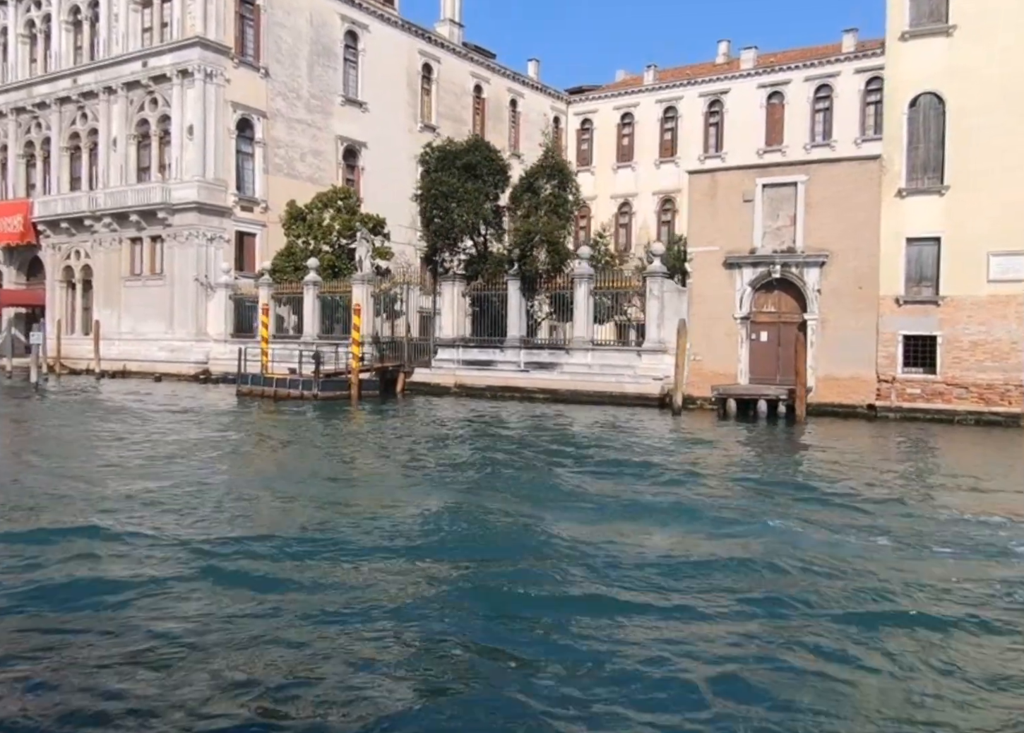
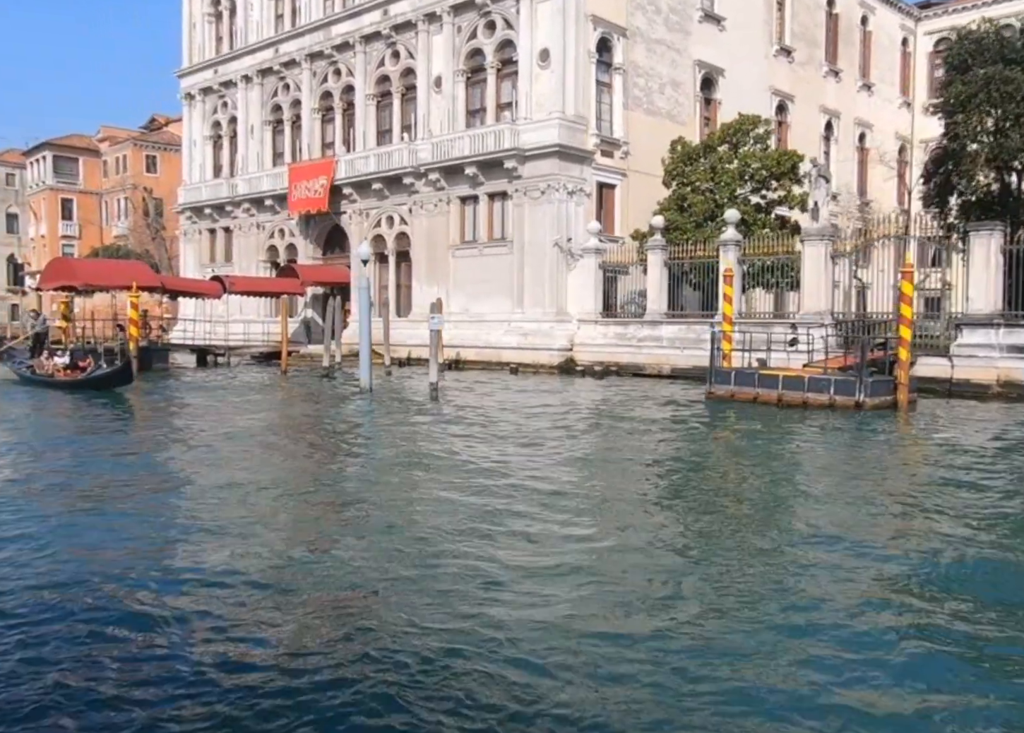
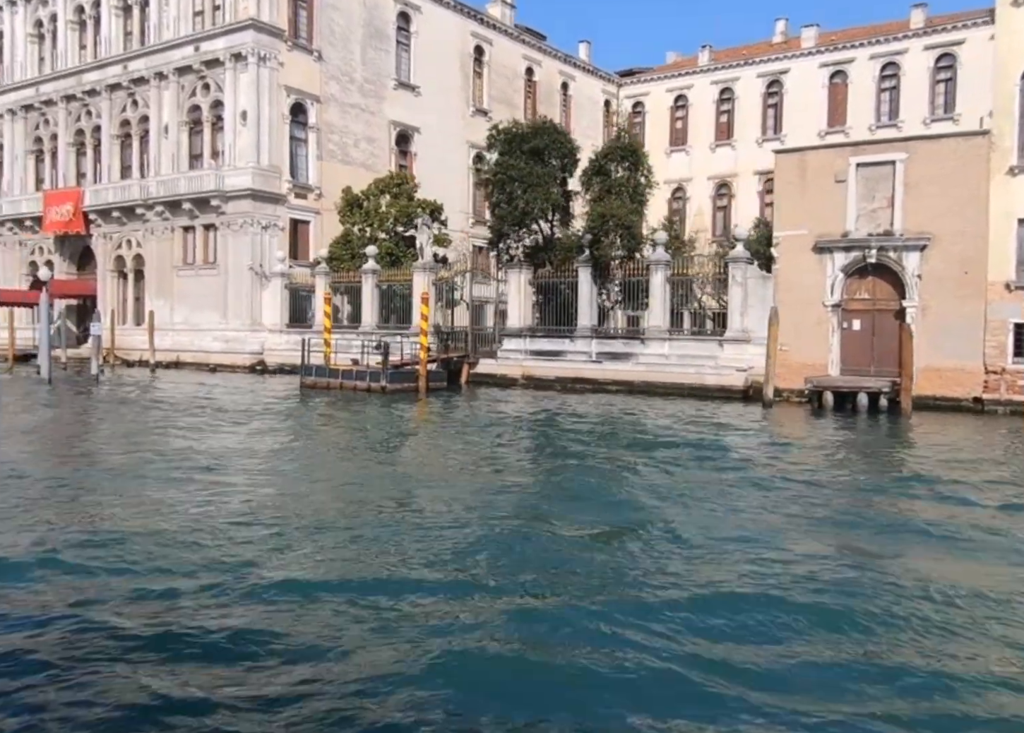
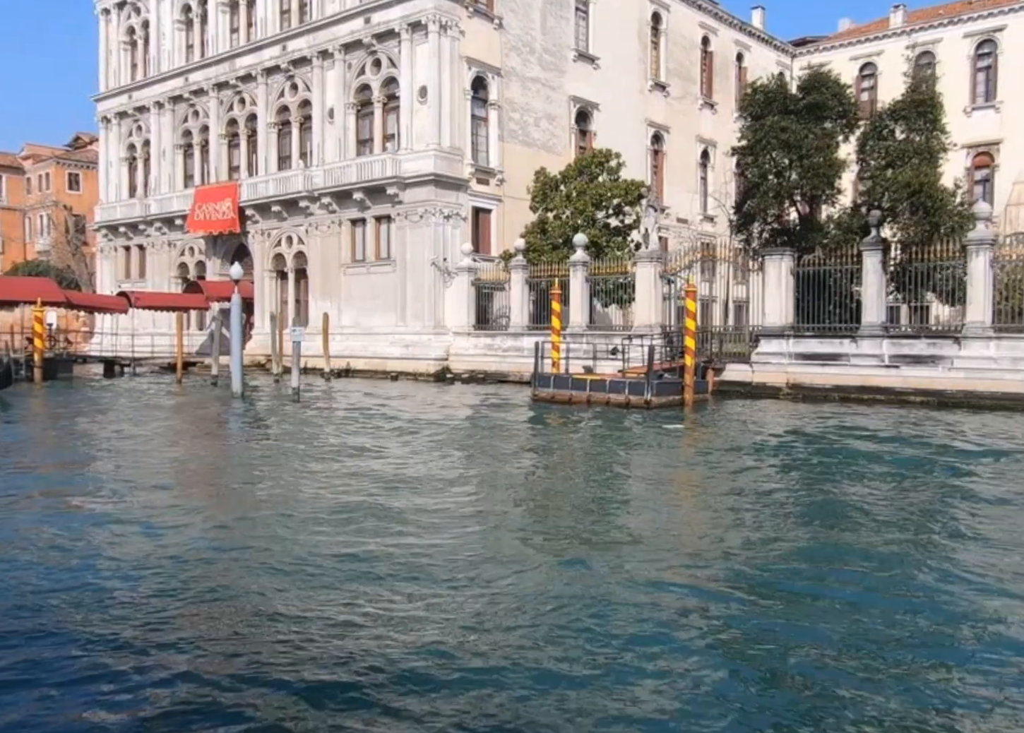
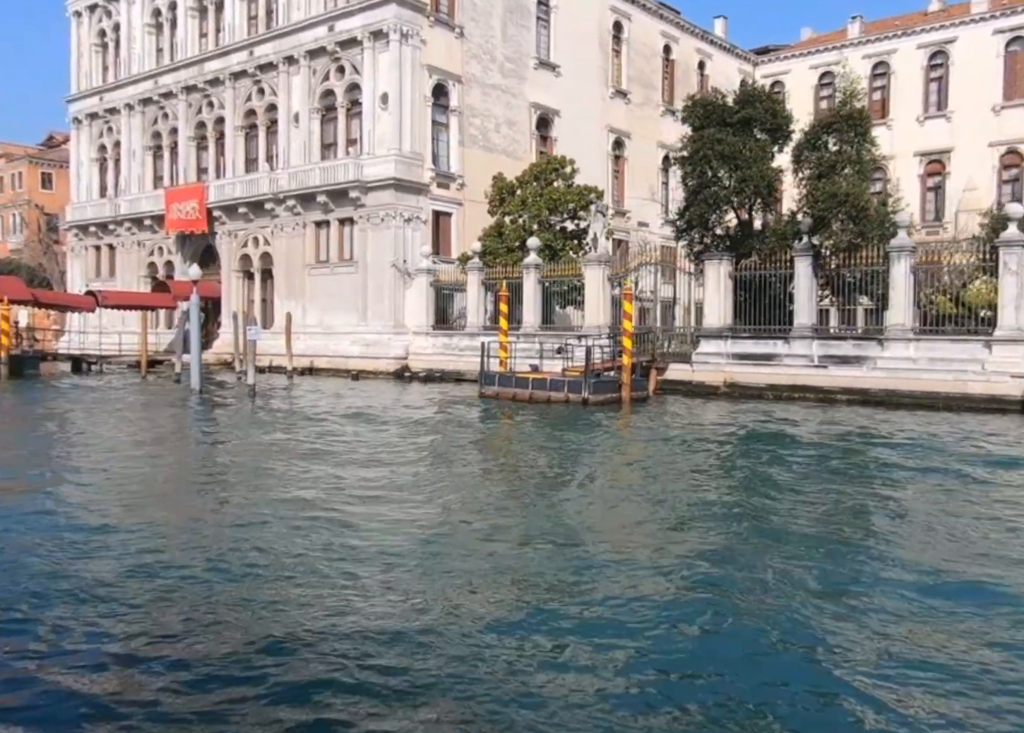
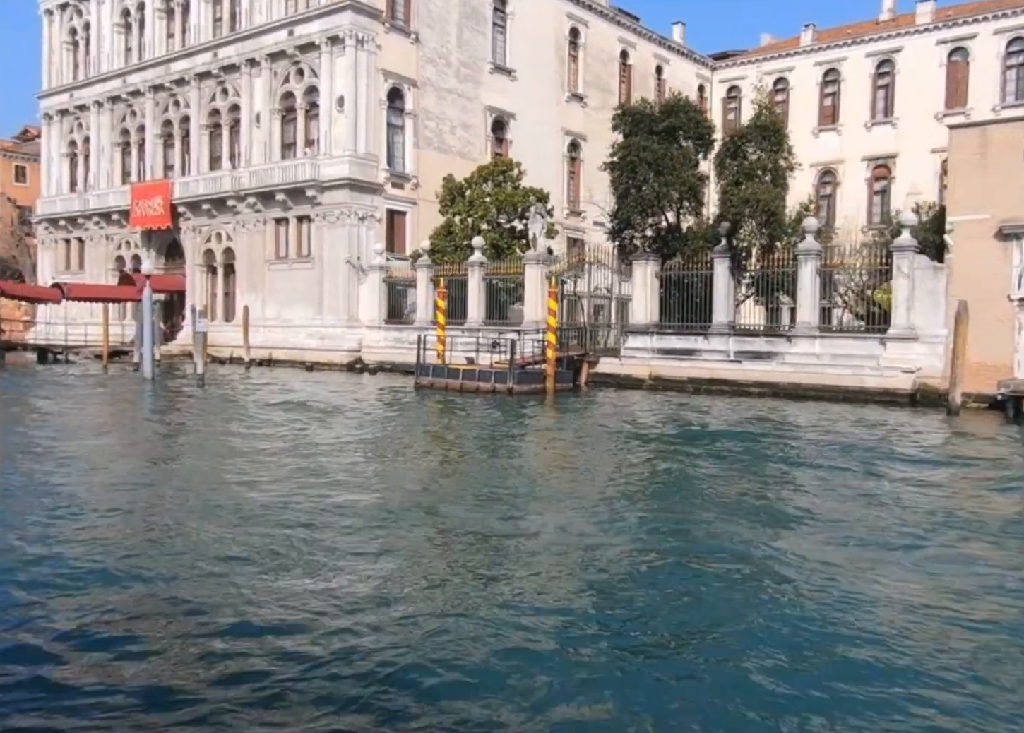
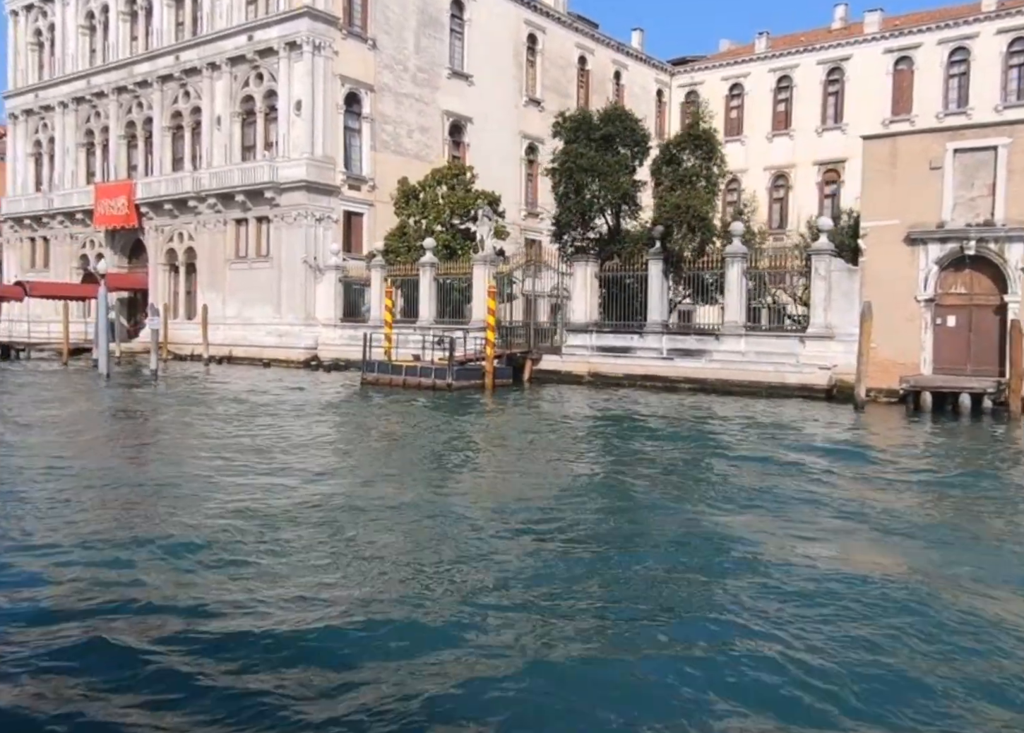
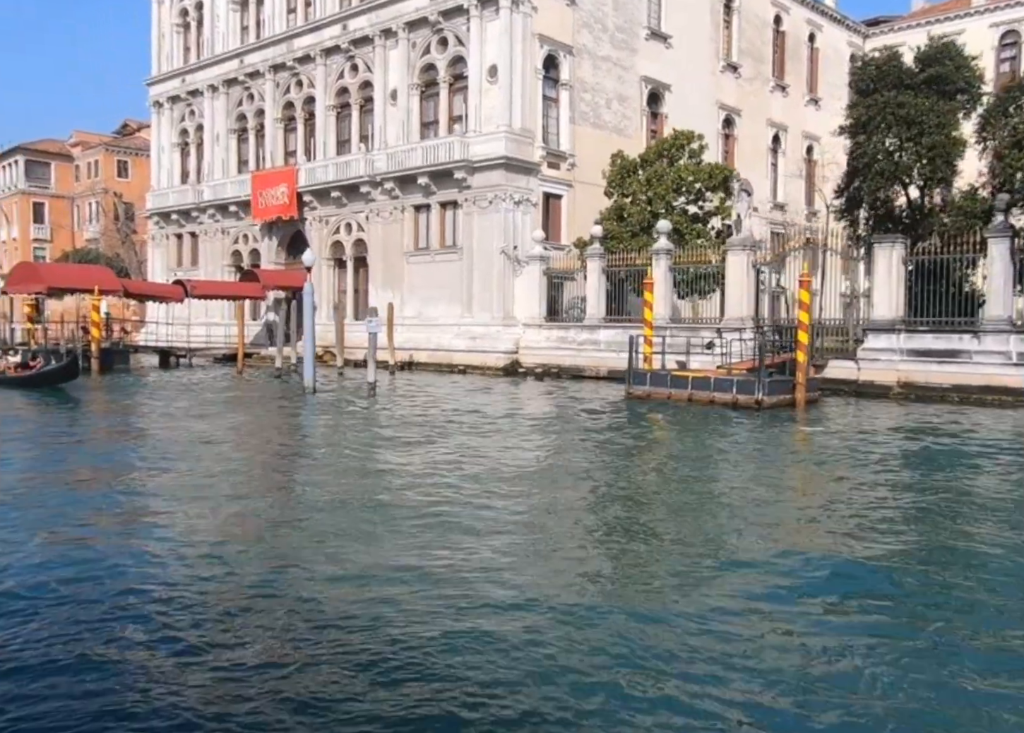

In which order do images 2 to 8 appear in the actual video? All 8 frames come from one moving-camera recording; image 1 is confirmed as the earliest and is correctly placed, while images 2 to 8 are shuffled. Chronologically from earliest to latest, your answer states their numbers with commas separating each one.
3, 7, 6, 5, 4, 8, 2
